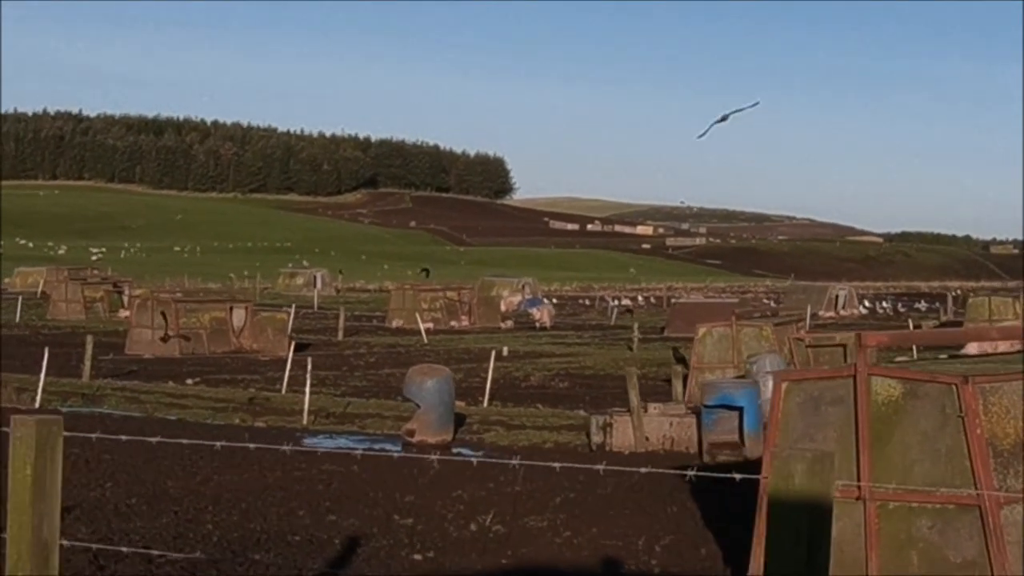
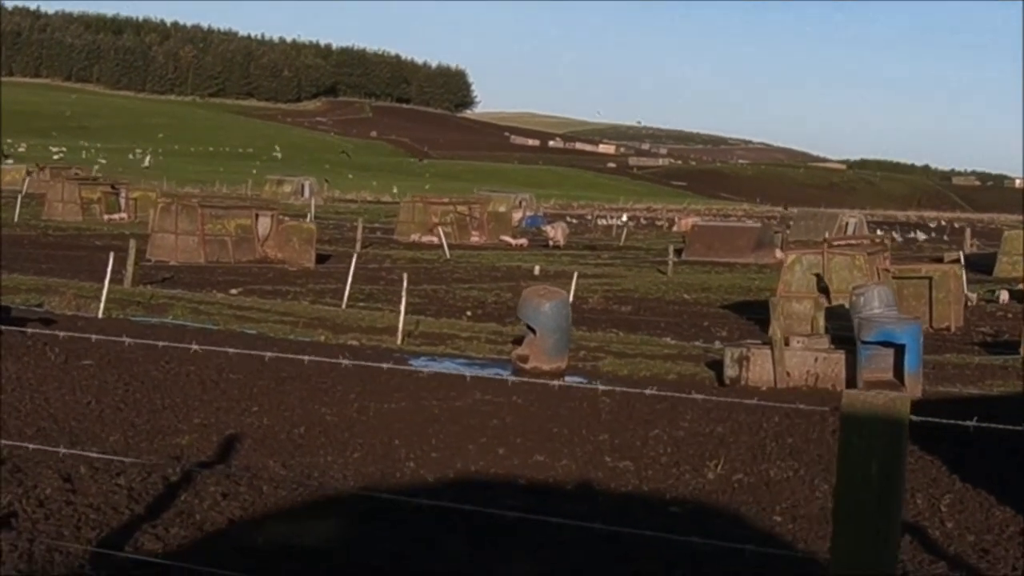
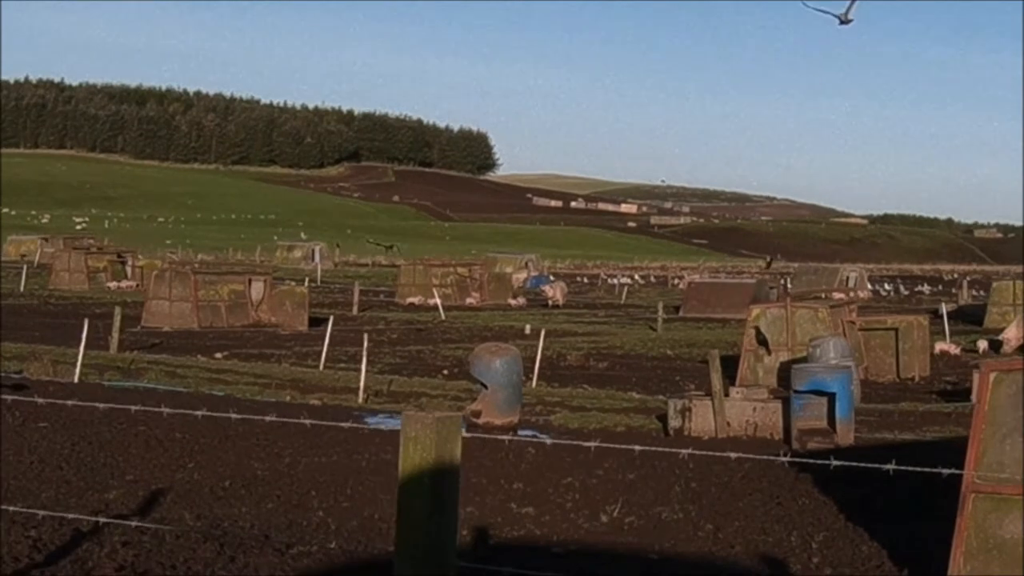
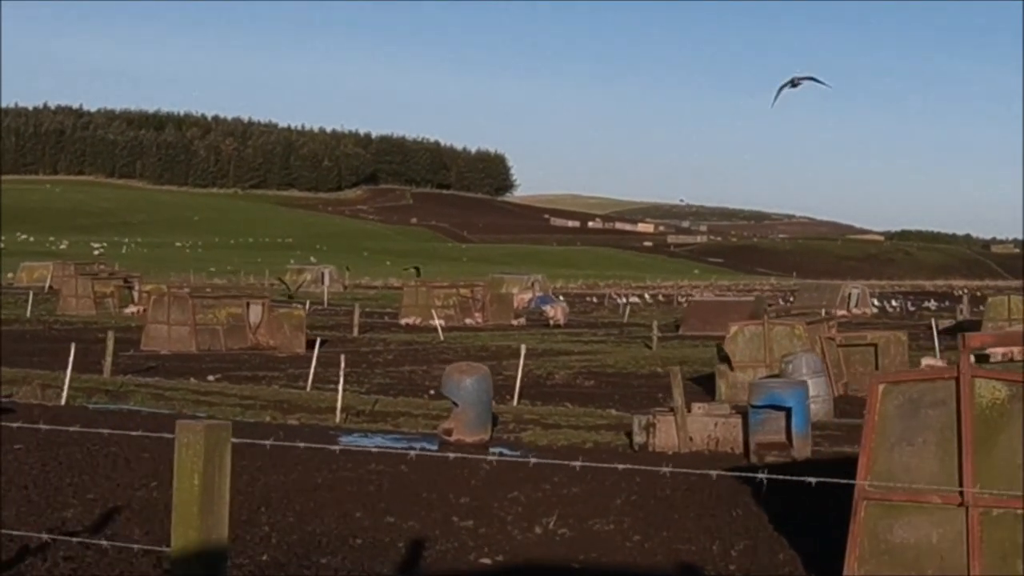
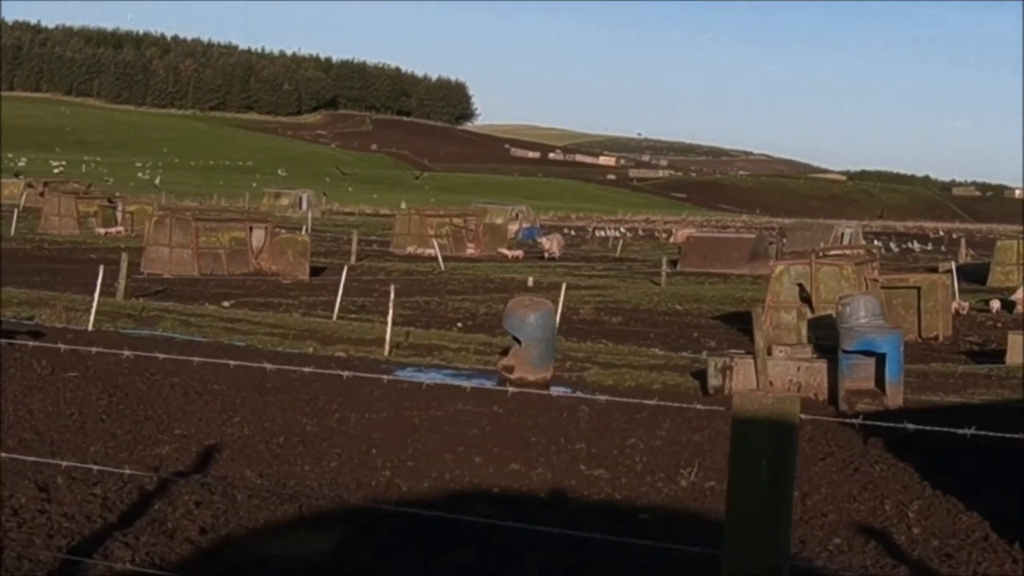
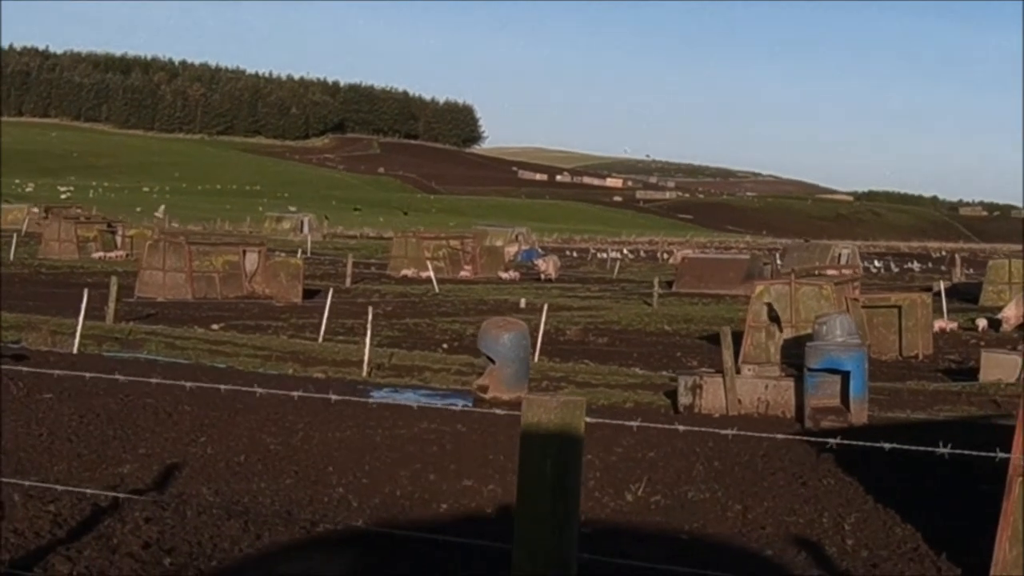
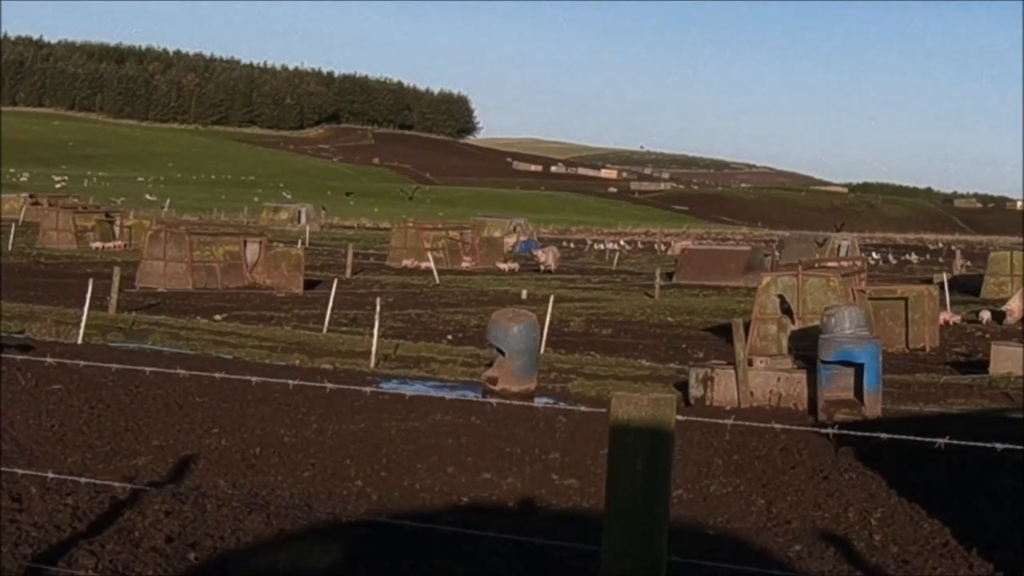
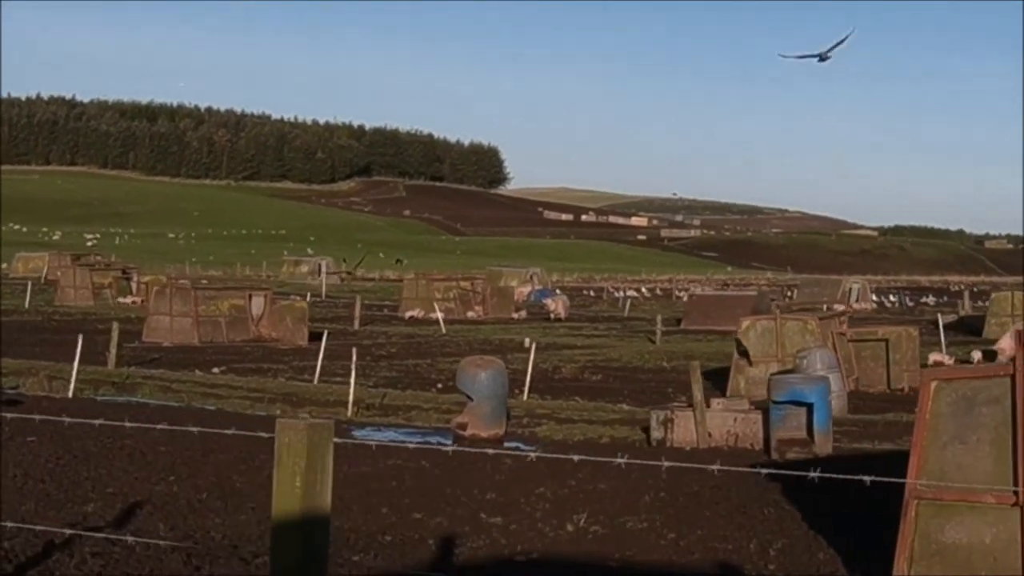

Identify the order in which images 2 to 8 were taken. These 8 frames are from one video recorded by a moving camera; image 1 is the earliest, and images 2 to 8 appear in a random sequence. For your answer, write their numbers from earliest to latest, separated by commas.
4, 8, 3, 6, 7, 5, 2
